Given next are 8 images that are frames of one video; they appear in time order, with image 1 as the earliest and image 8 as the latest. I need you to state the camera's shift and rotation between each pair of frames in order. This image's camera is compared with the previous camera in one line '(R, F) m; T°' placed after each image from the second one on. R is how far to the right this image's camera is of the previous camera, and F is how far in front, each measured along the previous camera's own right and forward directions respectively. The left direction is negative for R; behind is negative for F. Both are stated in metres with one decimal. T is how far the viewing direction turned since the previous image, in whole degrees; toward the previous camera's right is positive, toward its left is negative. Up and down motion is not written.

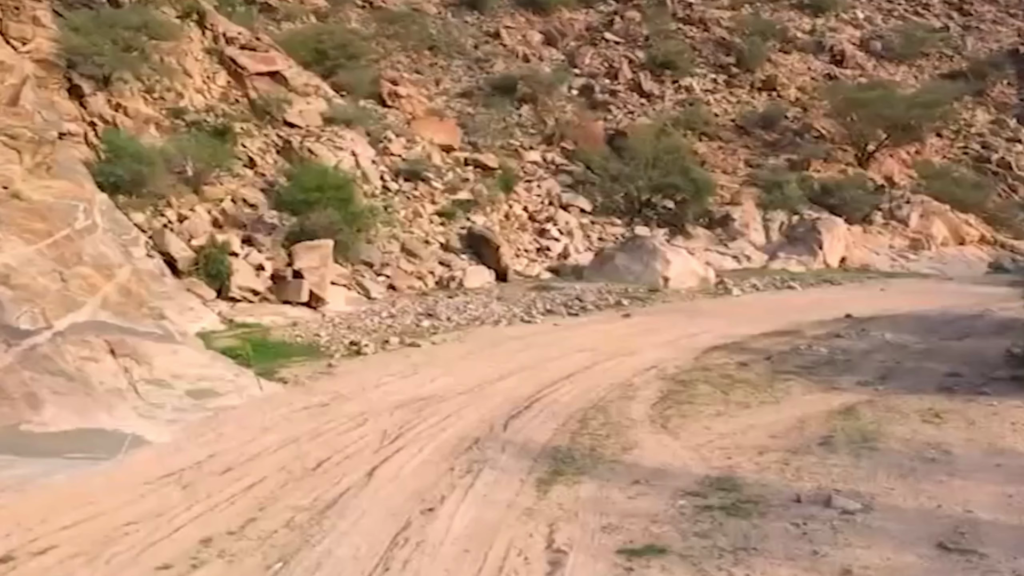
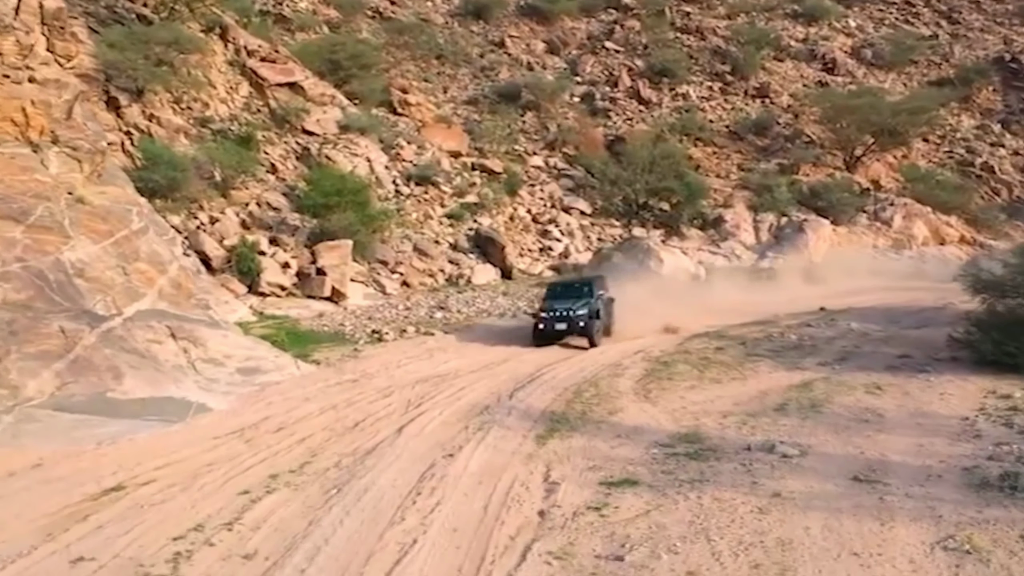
(0.0, -2.2) m; 0°
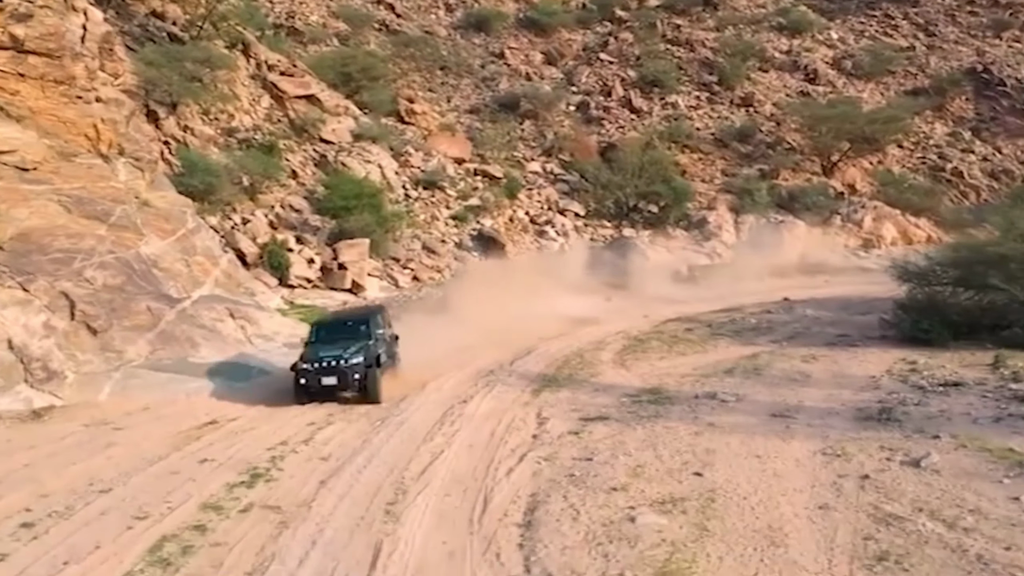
(0.0, -3.3) m; 0°
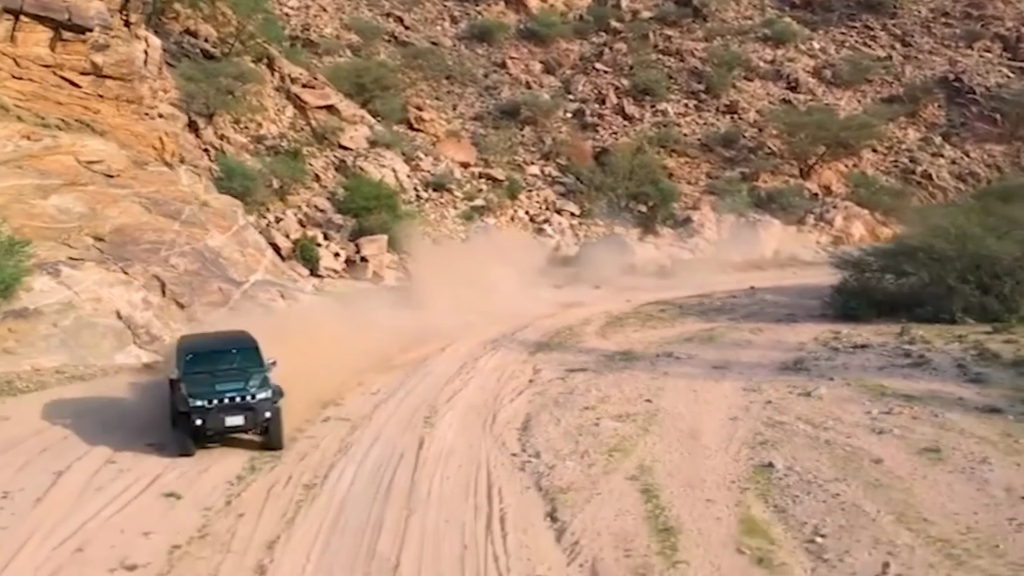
(0.0, -4.1) m; 0°
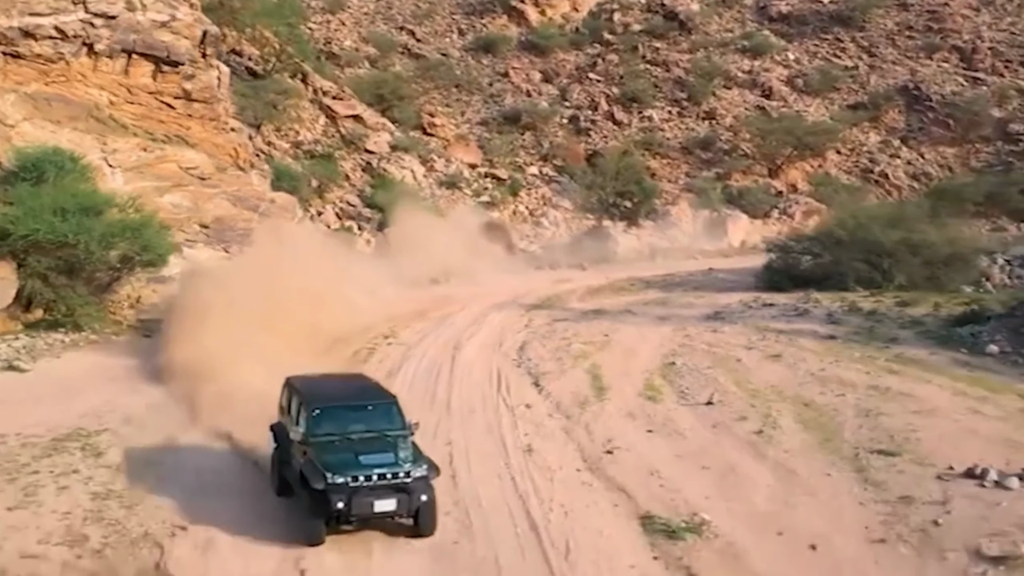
(0.0, -6.9) m; 0°
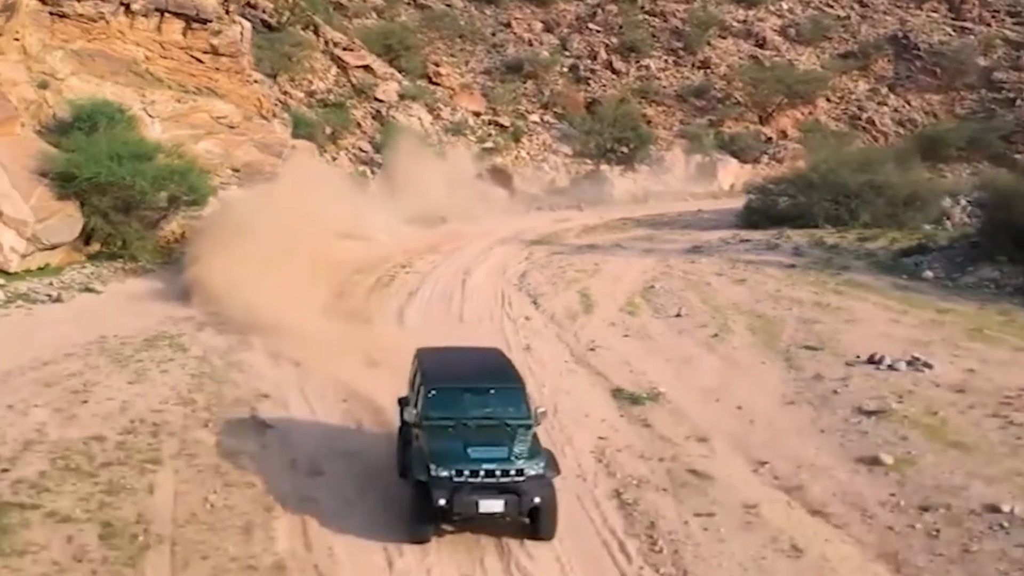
(0.0, -3.0) m; 0°
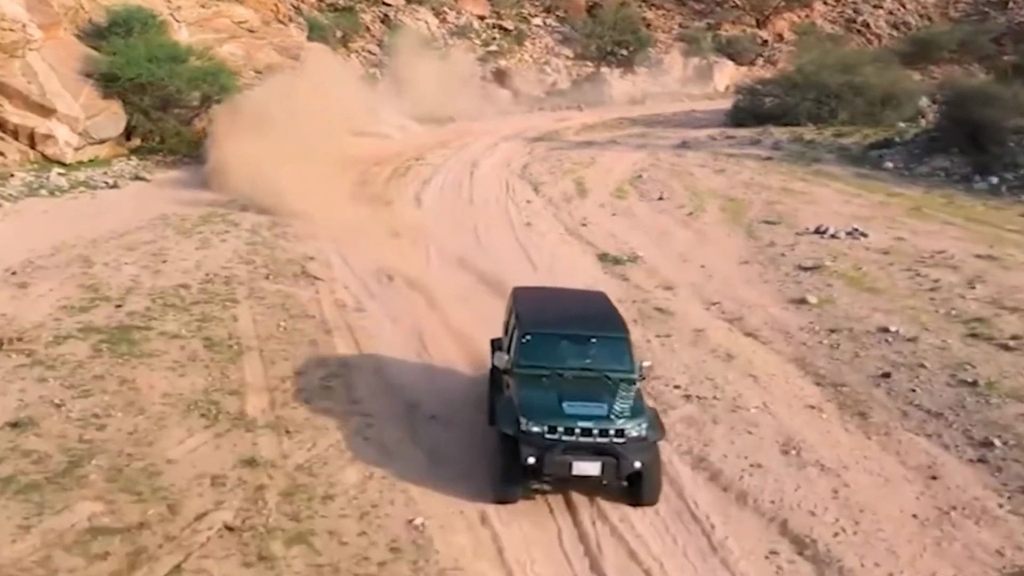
(0.0, -2.6) m; 0°
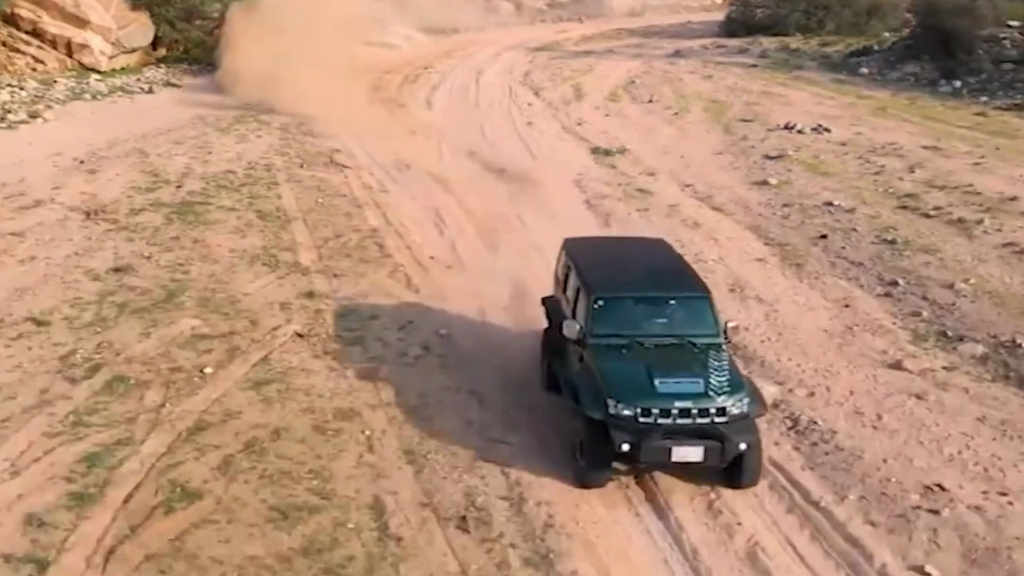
(0.0, -2.2) m; 0°
